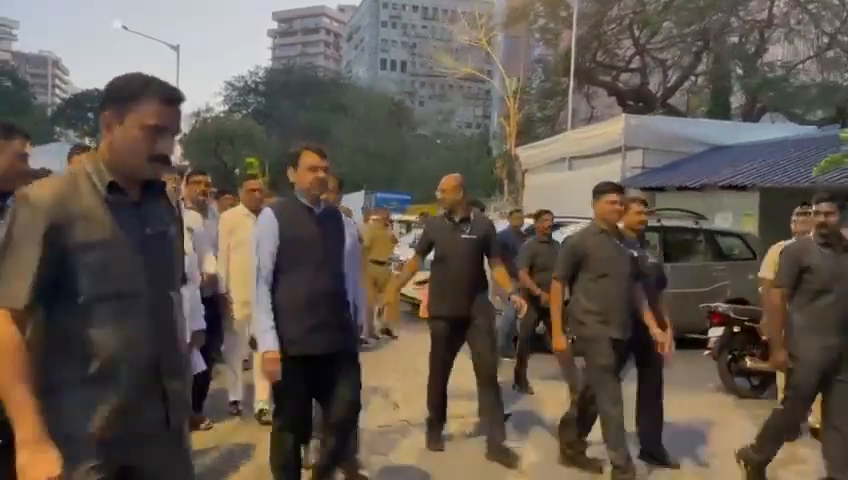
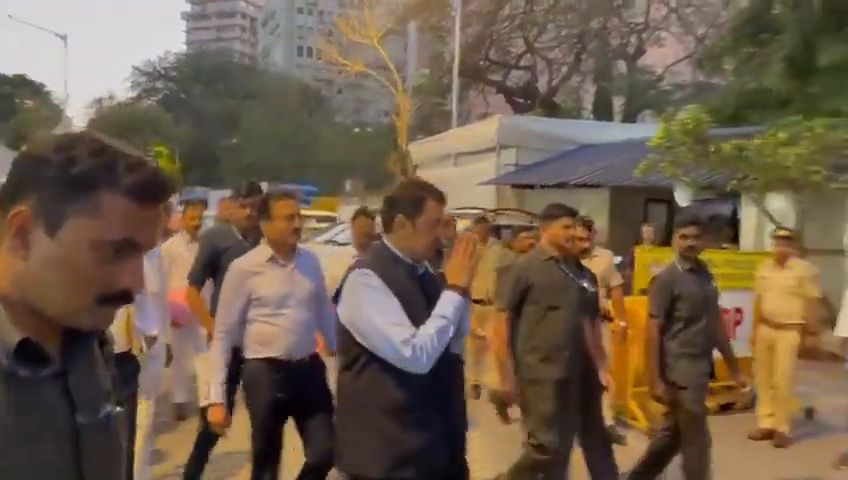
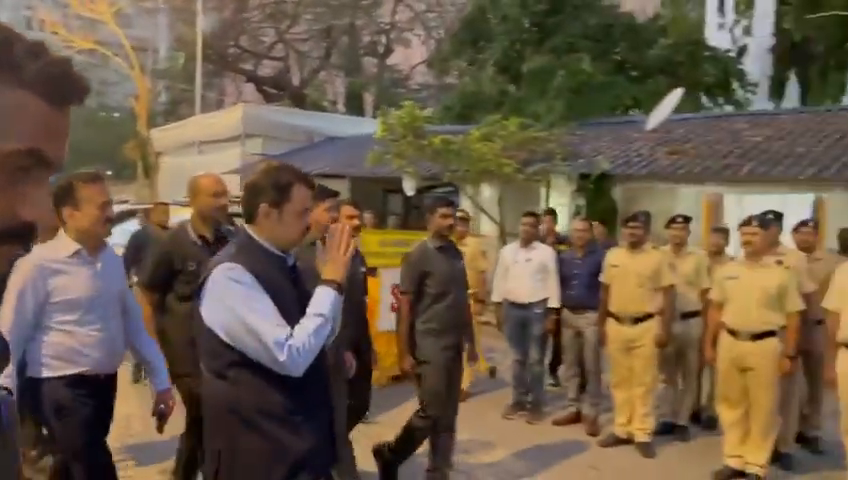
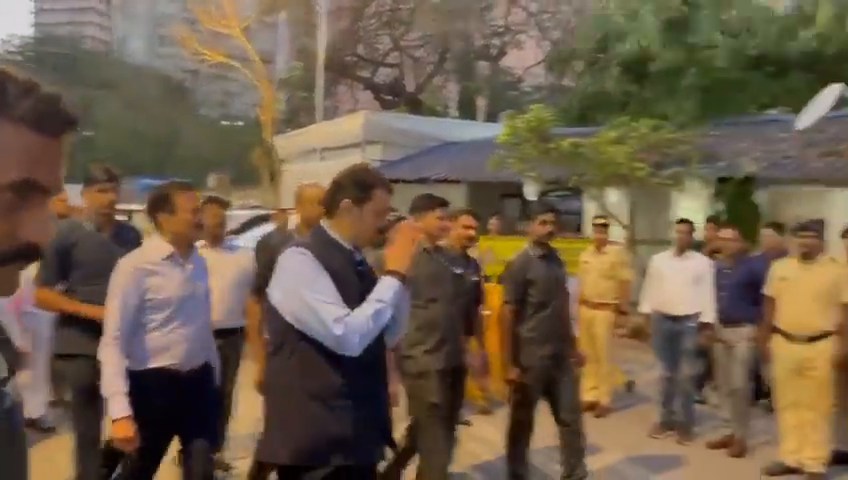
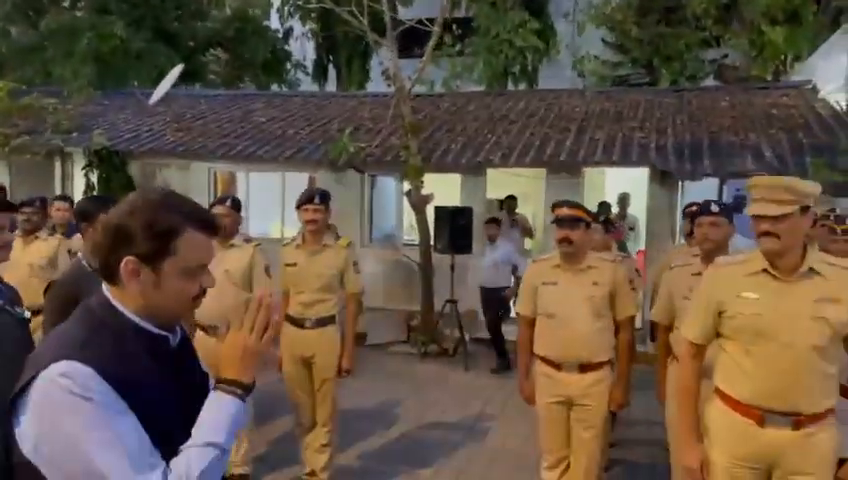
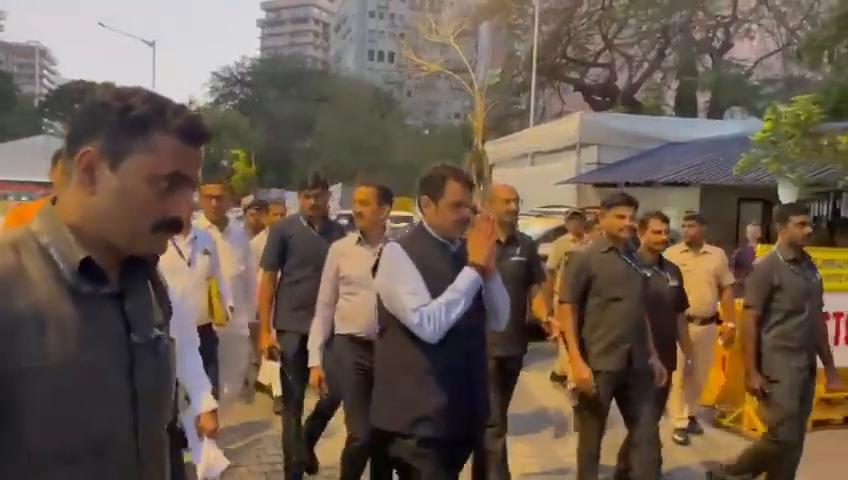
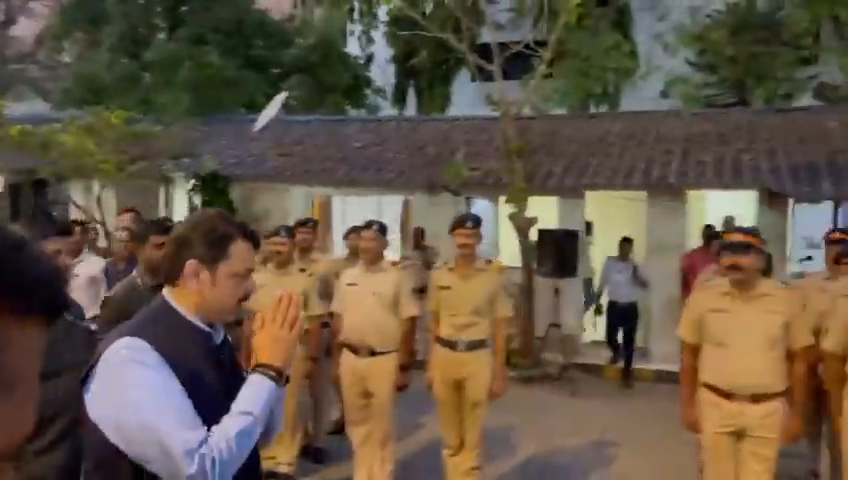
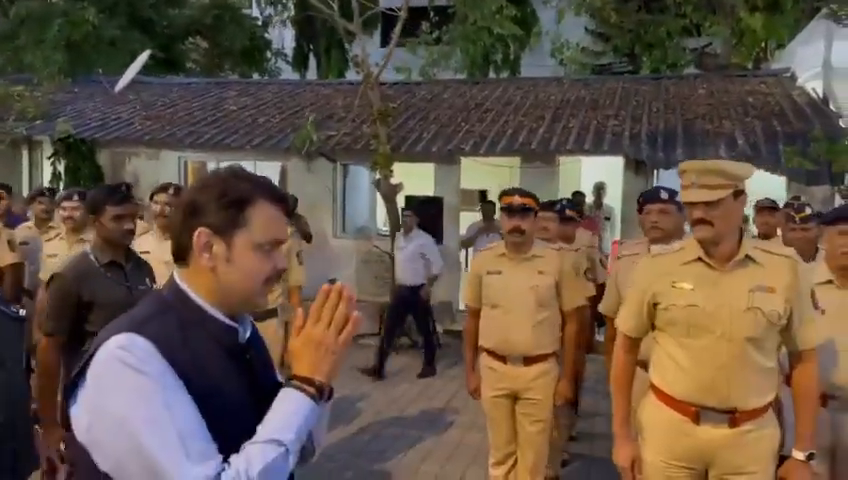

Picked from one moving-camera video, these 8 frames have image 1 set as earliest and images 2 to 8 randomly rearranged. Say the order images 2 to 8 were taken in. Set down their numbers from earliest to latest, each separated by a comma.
6, 2, 4, 3, 7, 5, 8
